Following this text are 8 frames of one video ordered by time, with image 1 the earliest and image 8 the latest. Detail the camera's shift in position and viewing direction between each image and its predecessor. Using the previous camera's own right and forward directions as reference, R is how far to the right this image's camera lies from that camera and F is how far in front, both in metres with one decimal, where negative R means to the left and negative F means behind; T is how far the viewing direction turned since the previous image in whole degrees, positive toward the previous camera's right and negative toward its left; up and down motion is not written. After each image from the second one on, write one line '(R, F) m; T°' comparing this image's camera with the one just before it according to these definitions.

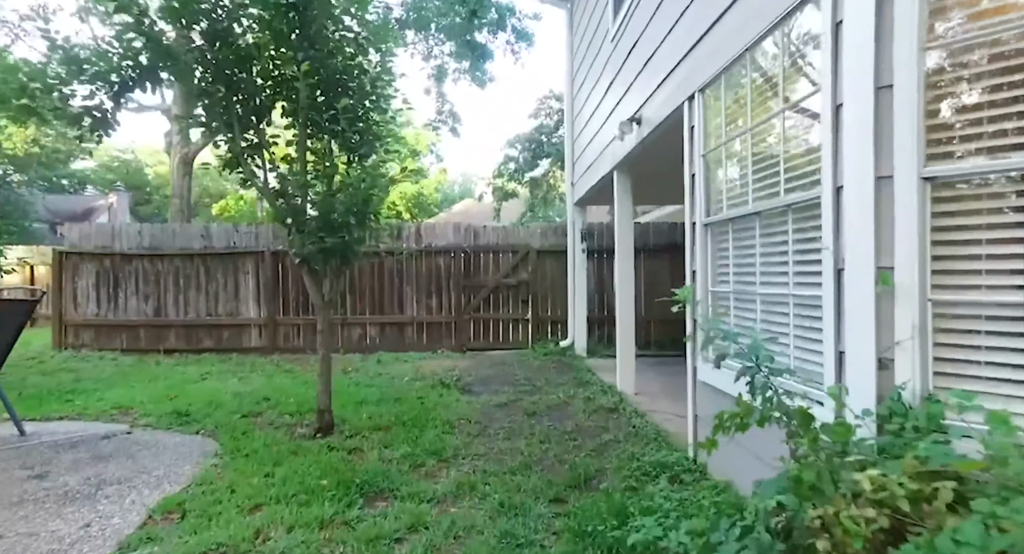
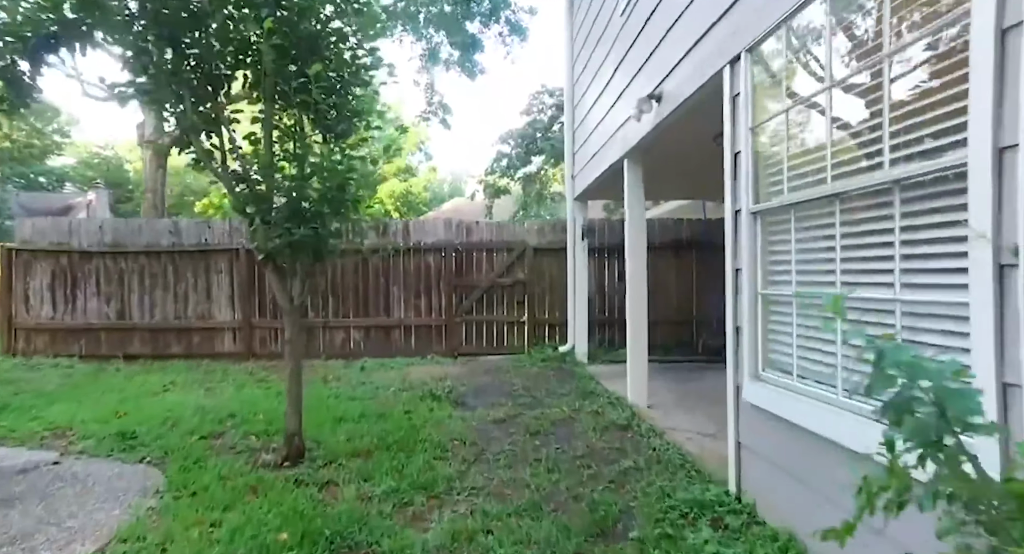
(-0.1, +0.6) m; +1°
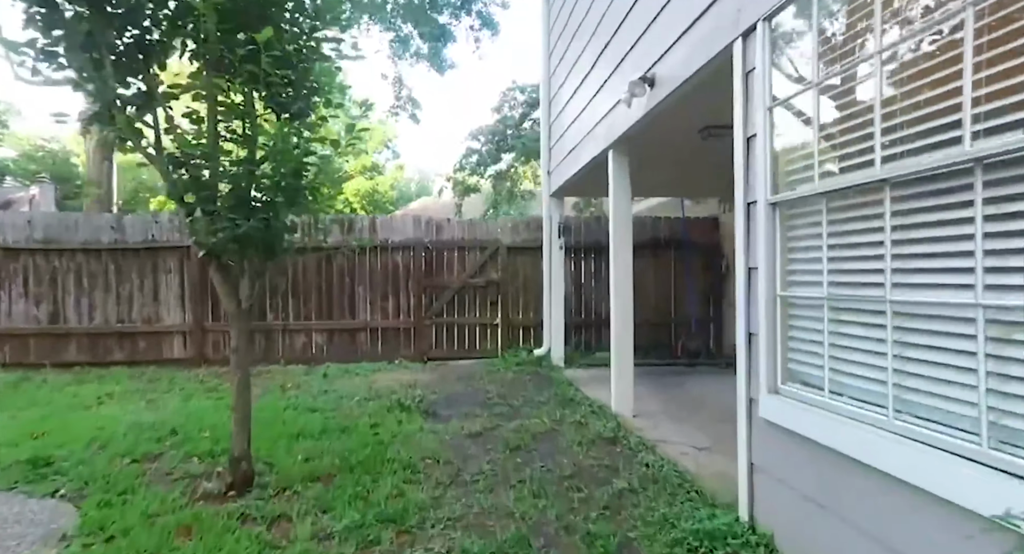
(-0.1, +0.4) m; +3°
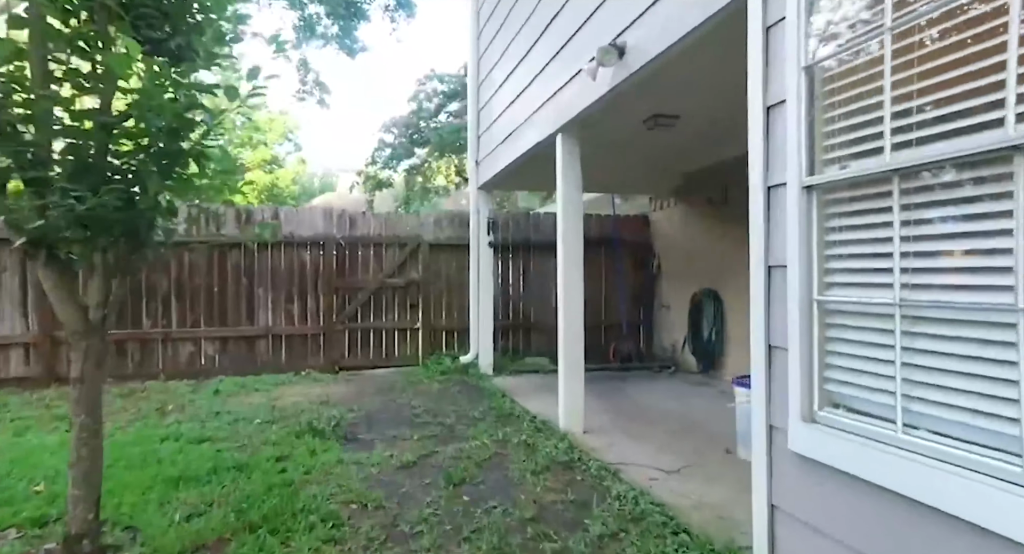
(-0.2, +0.6) m; +9°
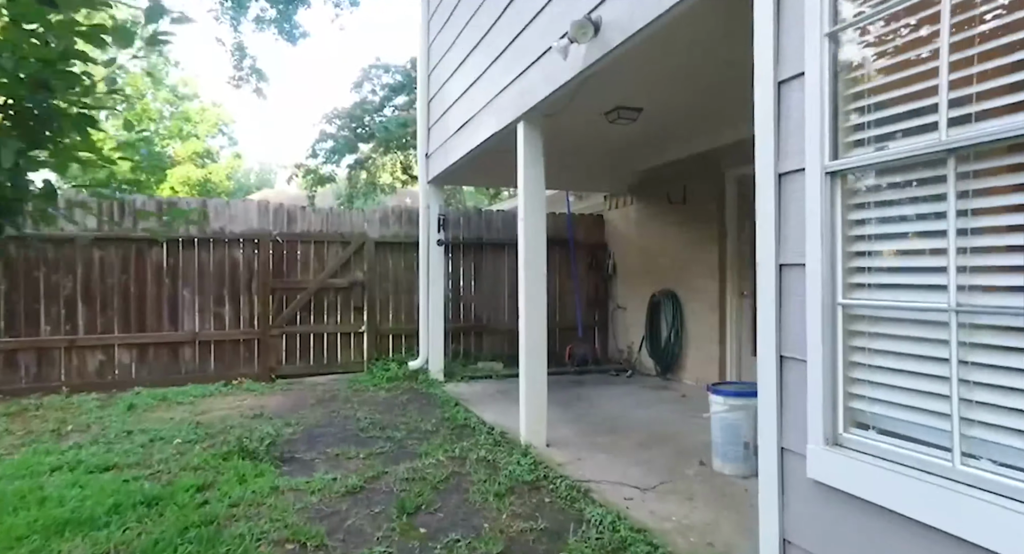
(-0.1, +0.4) m; +5°
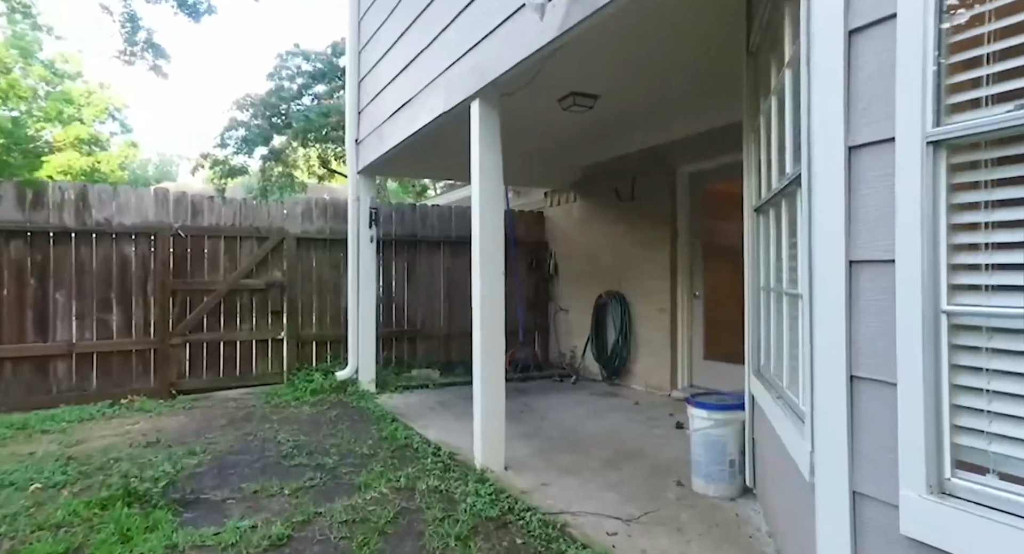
(-0.2, +0.5) m; +8°
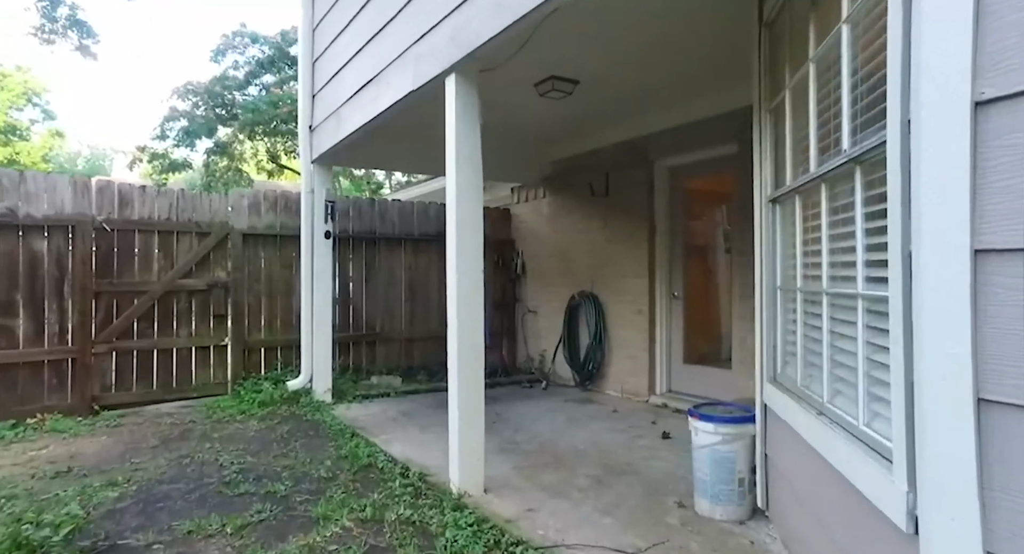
(-0.1, +0.4) m; +4°
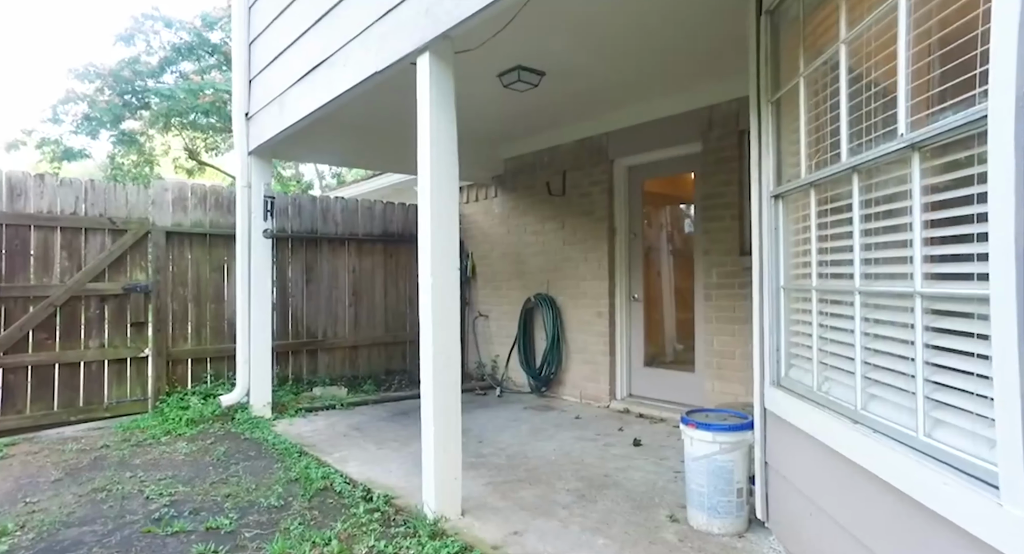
(-0.2, +0.3) m; +7°
